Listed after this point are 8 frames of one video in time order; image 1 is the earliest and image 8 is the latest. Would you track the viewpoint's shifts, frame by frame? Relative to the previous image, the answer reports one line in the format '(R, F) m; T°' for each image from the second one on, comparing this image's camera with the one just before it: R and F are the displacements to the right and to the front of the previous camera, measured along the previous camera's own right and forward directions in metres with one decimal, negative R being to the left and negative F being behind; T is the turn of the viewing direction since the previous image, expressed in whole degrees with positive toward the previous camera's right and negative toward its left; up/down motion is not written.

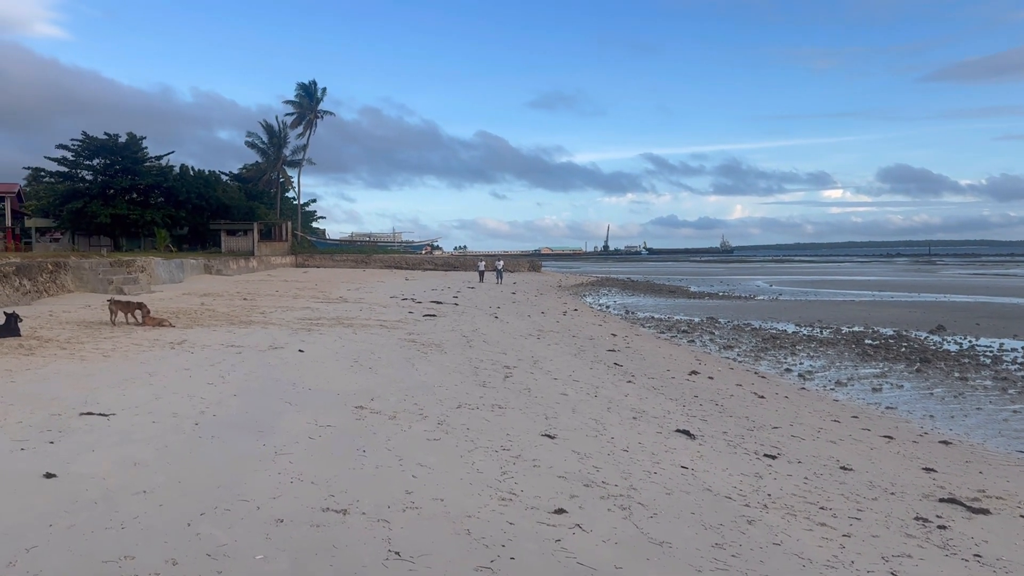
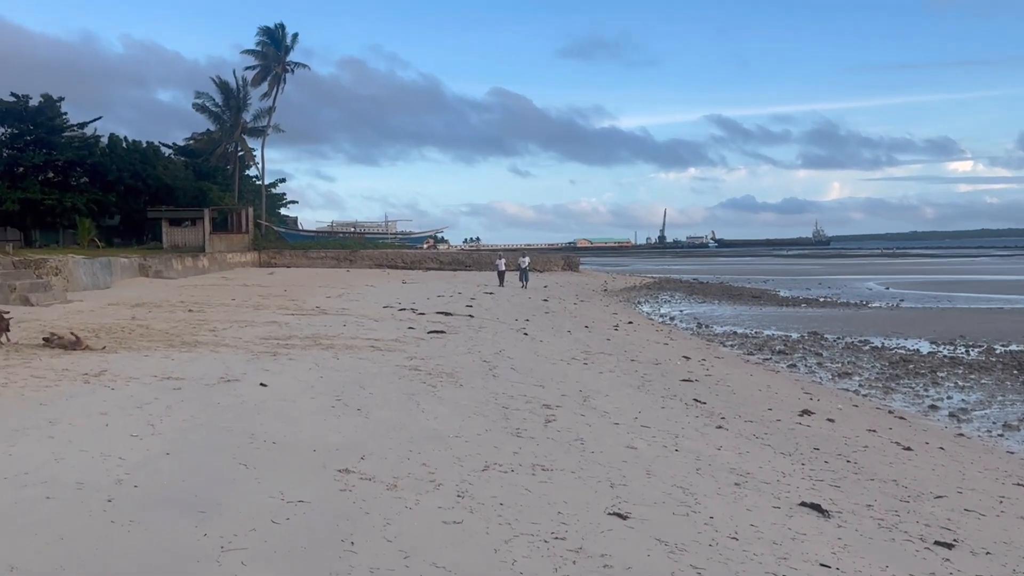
(-0.4, +3.9) m; 0°
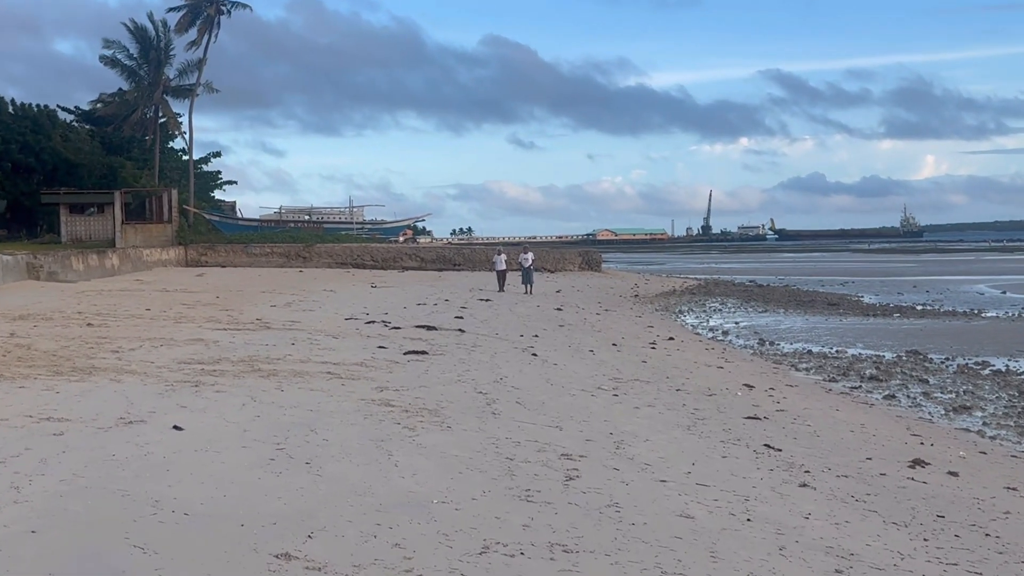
(-0.1, +2.8) m; 0°
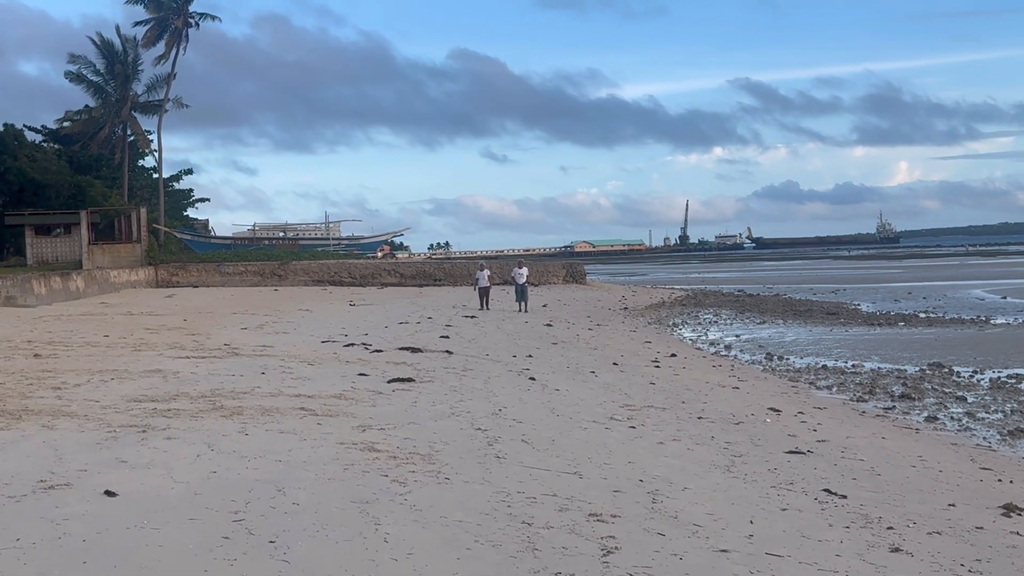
(-0.1, +1.2) m; +1°
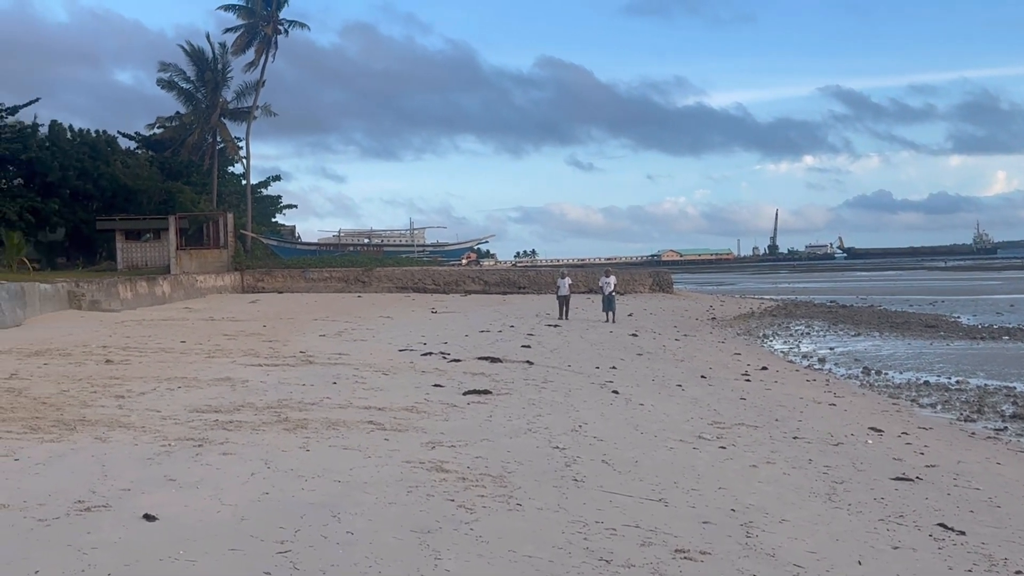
(0.0, +0.5) m; -4°
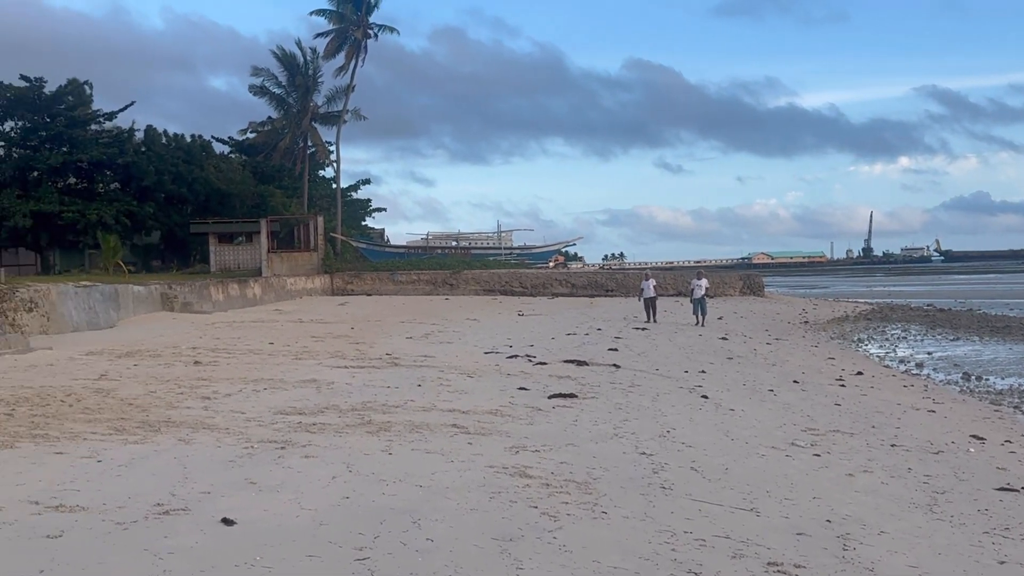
(0.0, +0.1) m; -4°
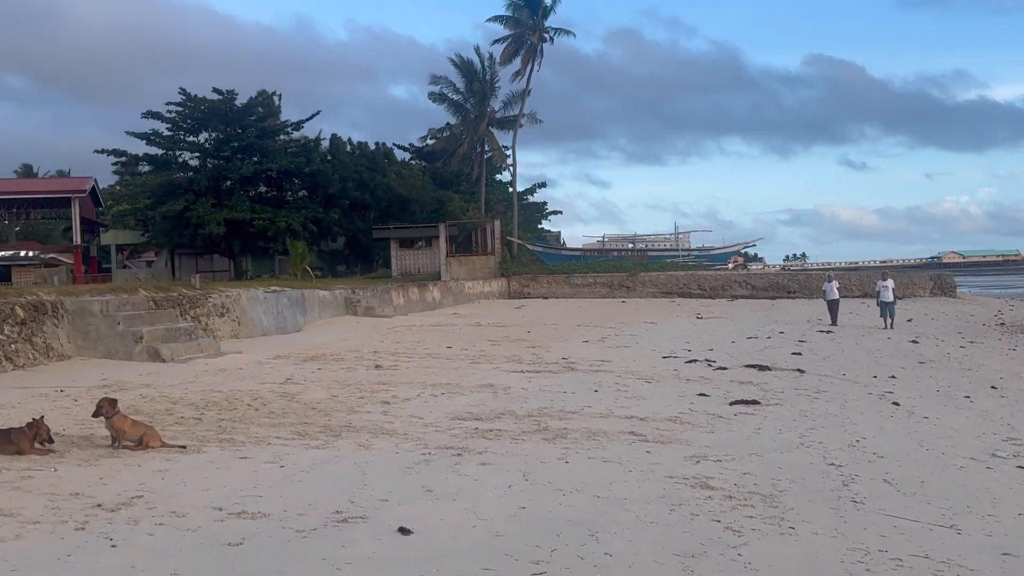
(0.0, +0.1) m; -8°
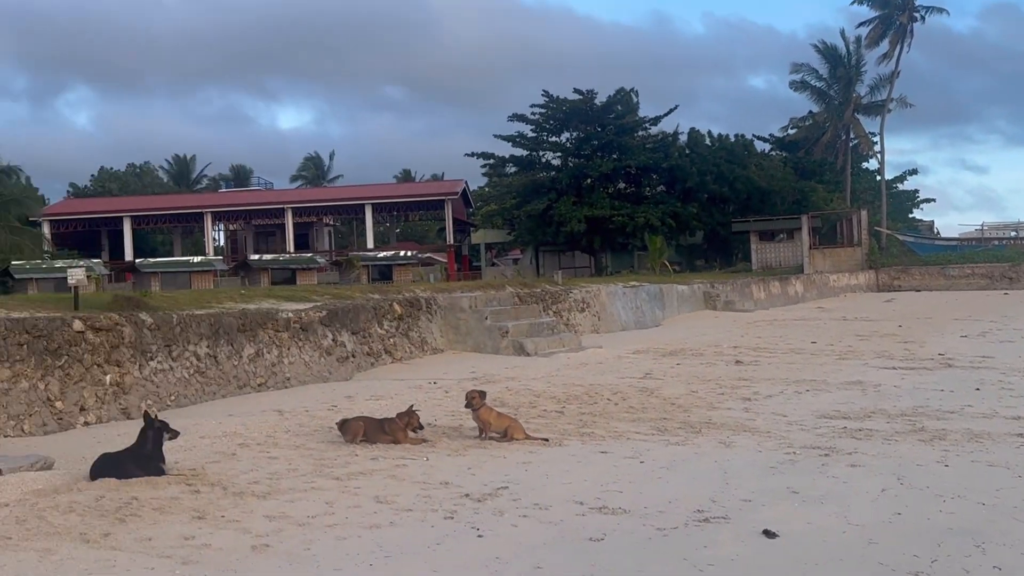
(0.0, +0.1) m; -17°
